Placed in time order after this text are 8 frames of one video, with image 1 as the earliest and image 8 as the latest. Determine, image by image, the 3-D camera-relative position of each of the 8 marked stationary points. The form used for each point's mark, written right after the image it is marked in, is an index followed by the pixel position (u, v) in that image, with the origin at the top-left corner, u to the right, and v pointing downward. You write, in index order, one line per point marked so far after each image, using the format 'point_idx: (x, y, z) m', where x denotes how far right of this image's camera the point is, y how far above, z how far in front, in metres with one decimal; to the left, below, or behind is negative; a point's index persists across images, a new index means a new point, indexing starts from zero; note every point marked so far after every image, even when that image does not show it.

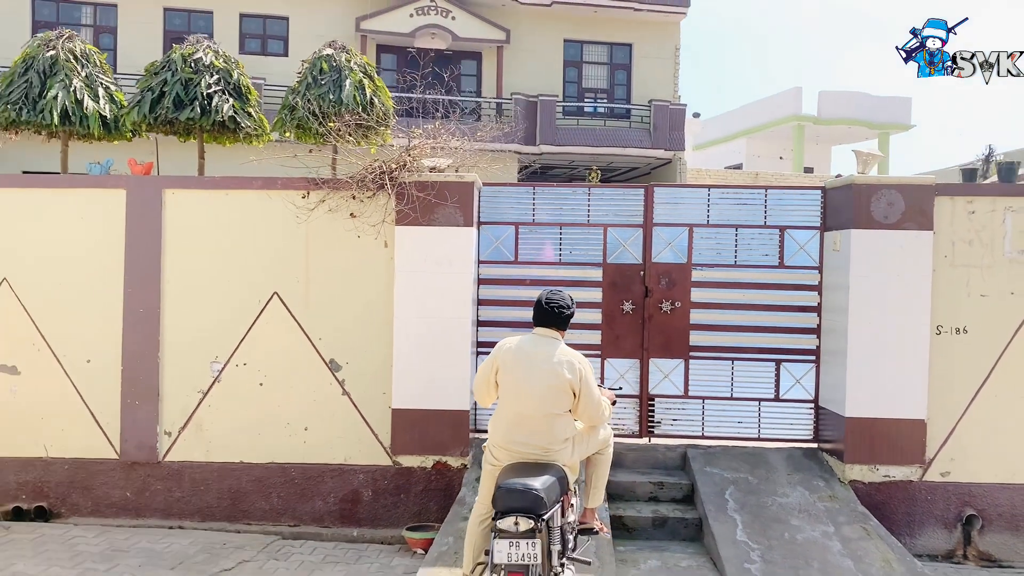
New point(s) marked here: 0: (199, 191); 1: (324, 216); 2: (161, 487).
0: (-1.8, +0.6, +5.0) m
1: (-1.1, +0.4, +5.0) m
2: (-2.0, -1.1, +5.0) m
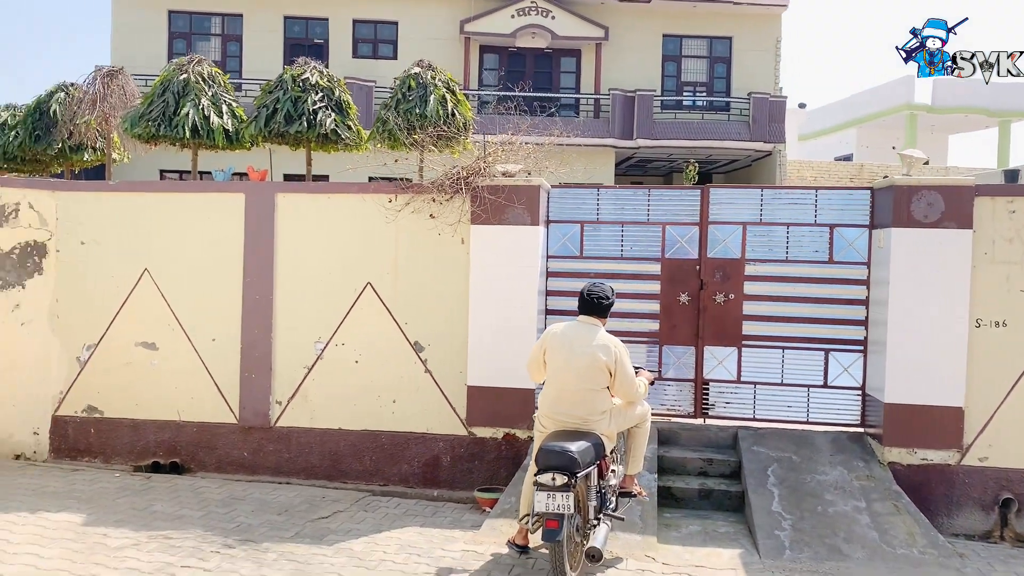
0: (-1.4, +0.6, +5.8) m
1: (-0.7, +0.5, +5.7) m
2: (-1.6, -1.1, +5.9) m
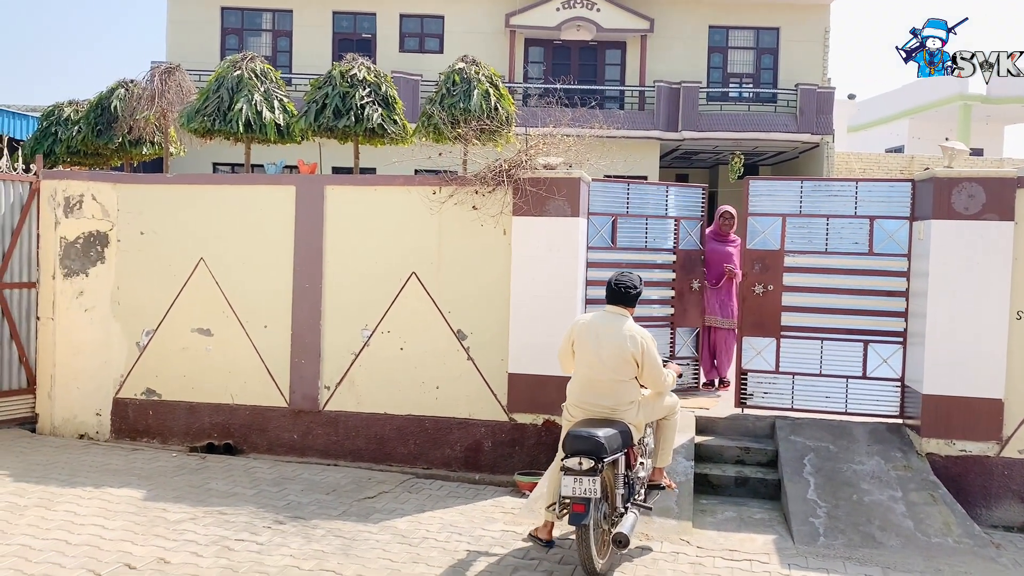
0: (-1.1, +0.7, +6.0) m
1: (-0.4, +0.5, +5.9) m
2: (-1.3, -1.0, +6.1) m
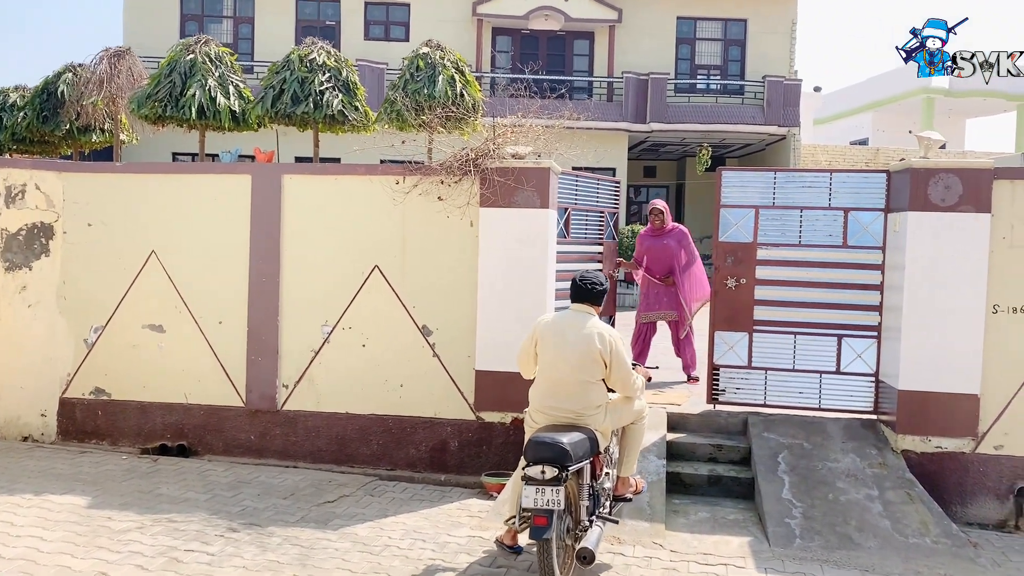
0: (-1.3, +0.7, +5.7) m
1: (-0.6, +0.6, +5.6) m
2: (-1.5, -1.0, +5.9) m
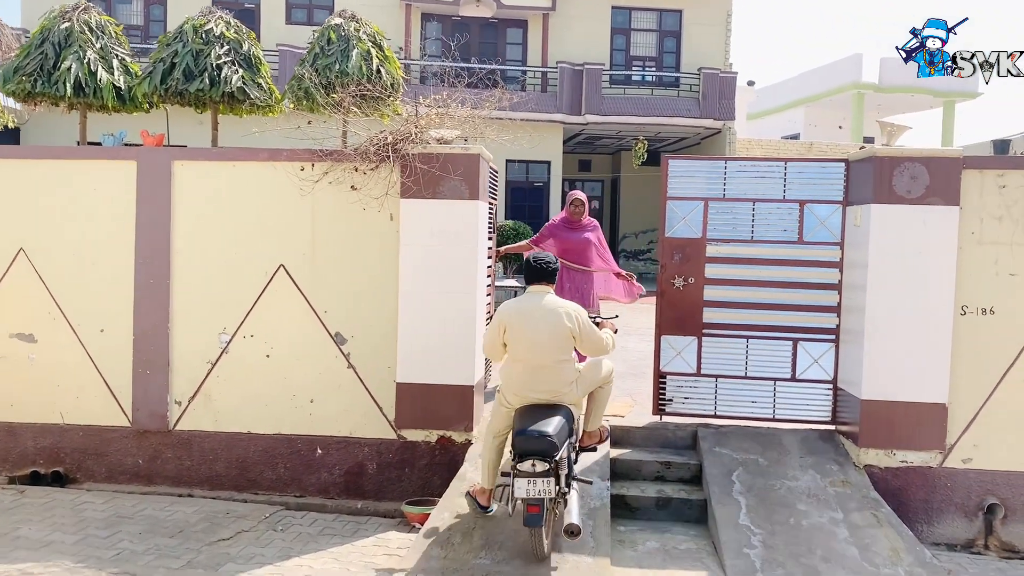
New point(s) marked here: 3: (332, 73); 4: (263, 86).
0: (-1.7, +0.7, +5.0) m
1: (-1.0, +0.6, +5.0) m
2: (-2.0, -1.0, +5.1) m
3: (-1.2, +1.5, +6.1) m
4: (-1.8, +1.4, +6.4) m
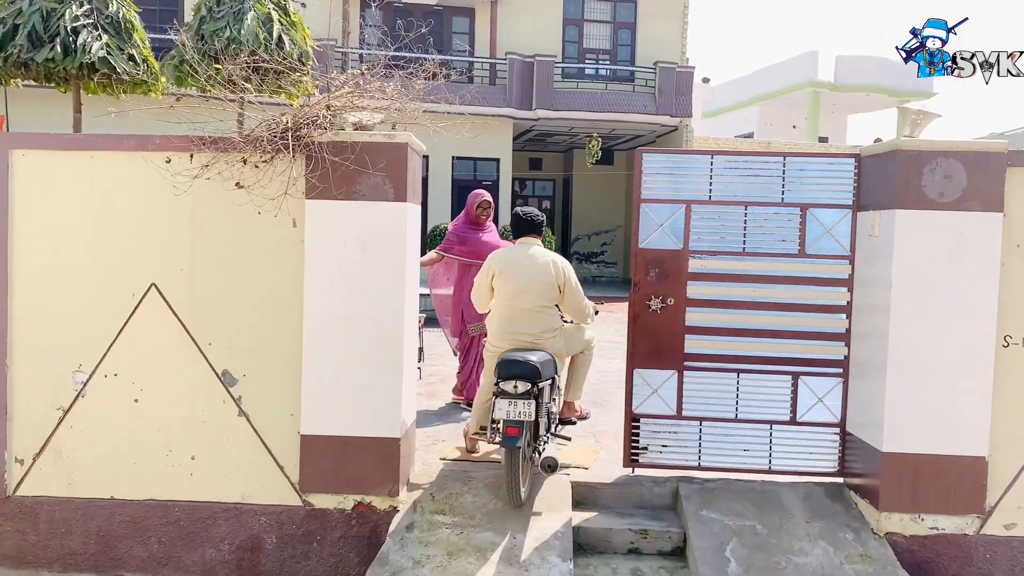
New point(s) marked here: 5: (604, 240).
0: (-2.0, +0.6, +3.9) m
1: (-1.3, +0.4, +3.9) m
2: (-2.3, -1.1, +4.0) m
3: (-1.6, +1.3, +5.0) m
4: (-2.1, +1.3, +5.3) m
5: (+2.0, +1.0, +19.3) m
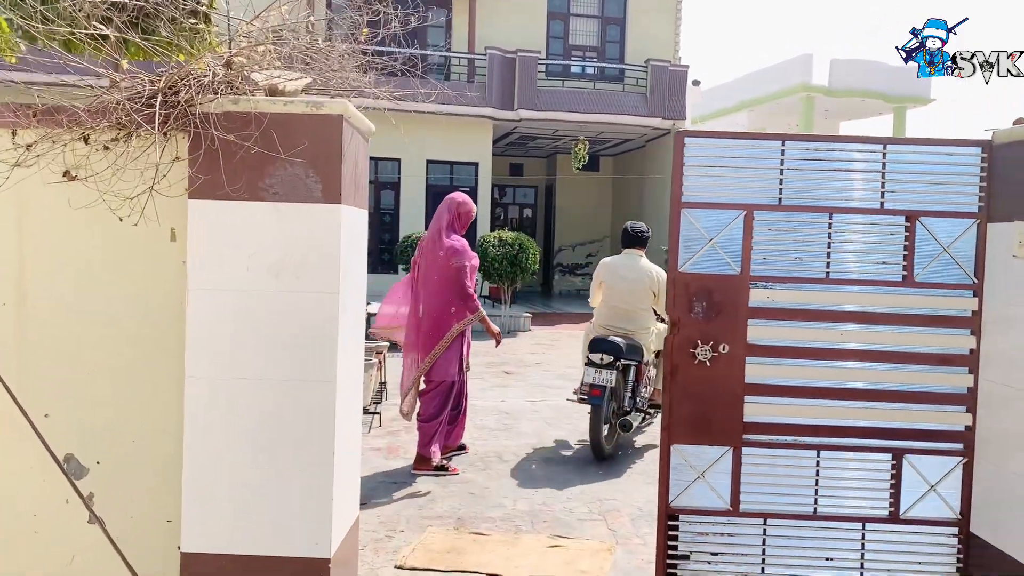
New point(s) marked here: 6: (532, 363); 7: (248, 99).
0: (-2.0, +0.5, +2.6) m
1: (-1.3, +0.3, +2.6) m
2: (-2.3, -1.2, +2.6) m
3: (-1.6, +1.2, +3.7) m
4: (-2.2, +1.2, +3.9) m
5: (+1.6, +0.7, +18.1) m
6: (+0.2, -0.7, +8.6) m
7: (-0.7, +0.5, +2.5) m
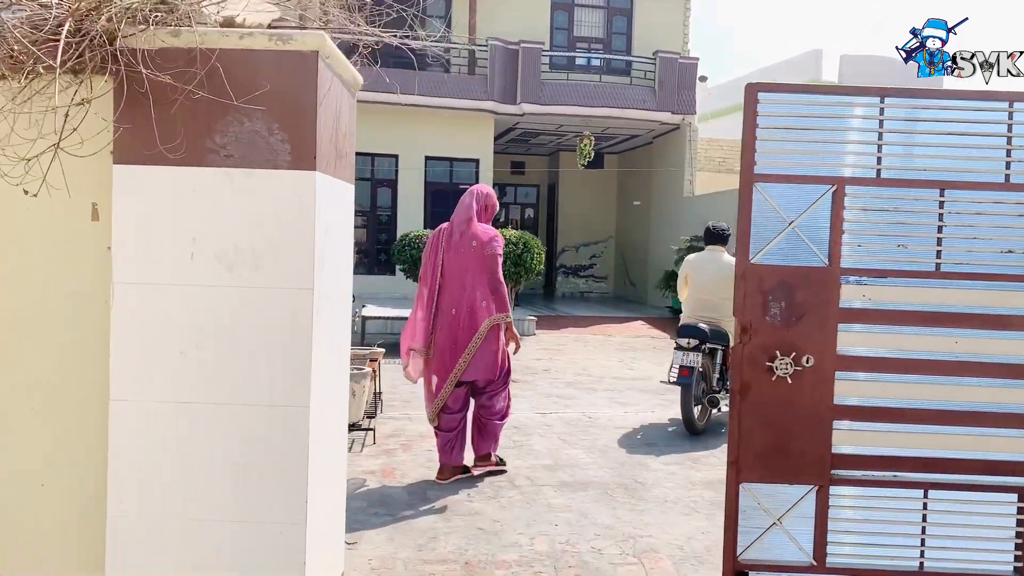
0: (-2.0, +0.5, +1.9) m
1: (-1.3, +0.3, +1.9) m
2: (-2.2, -1.2, +2.0) m
3: (-1.5, +1.2, +3.1) m
4: (-2.1, +1.2, +3.3) m
5: (+1.6, +0.7, +17.4) m
6: (+0.2, -0.7, +8.0) m
7: (-0.7, +0.5, +1.8) m
